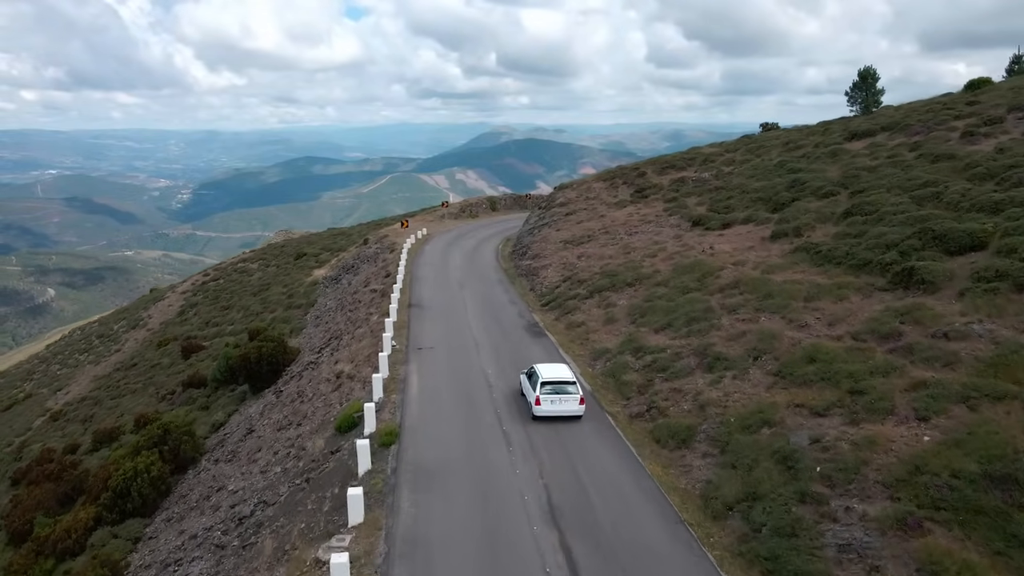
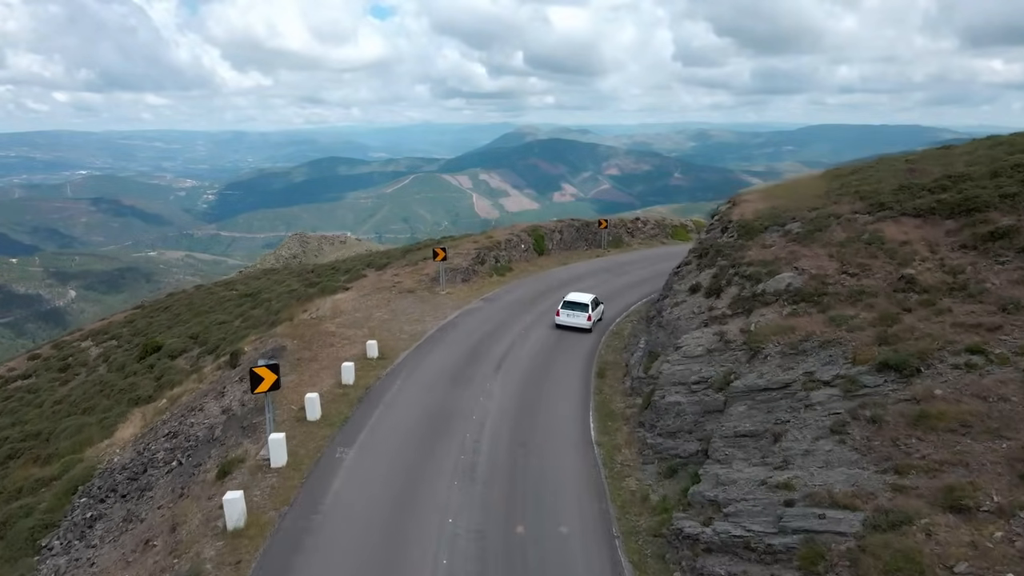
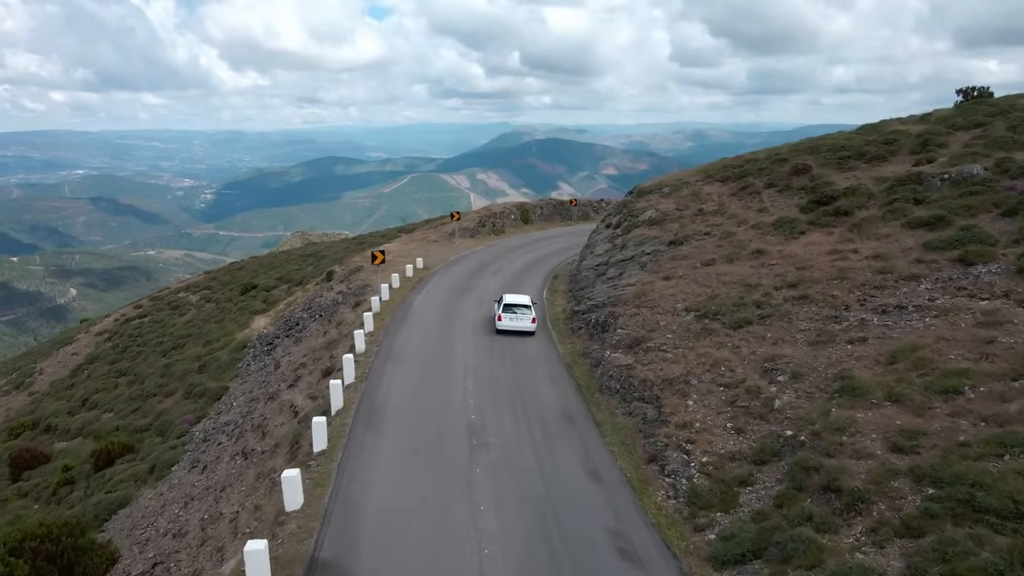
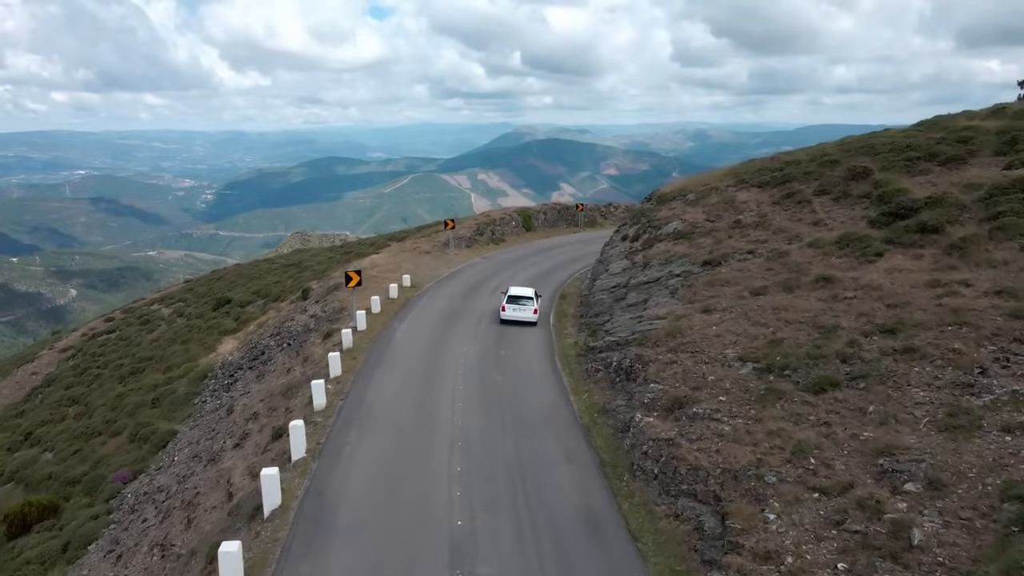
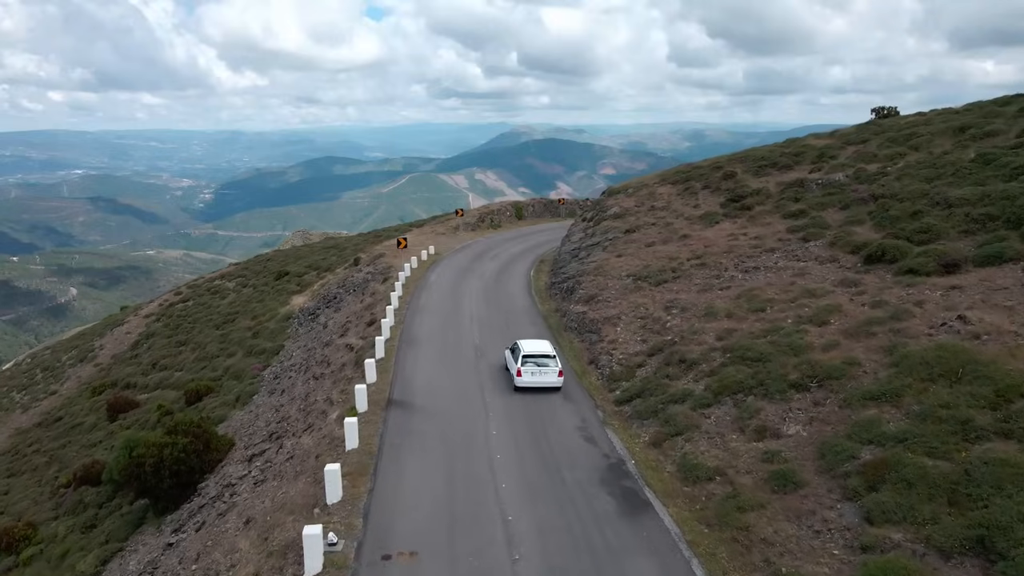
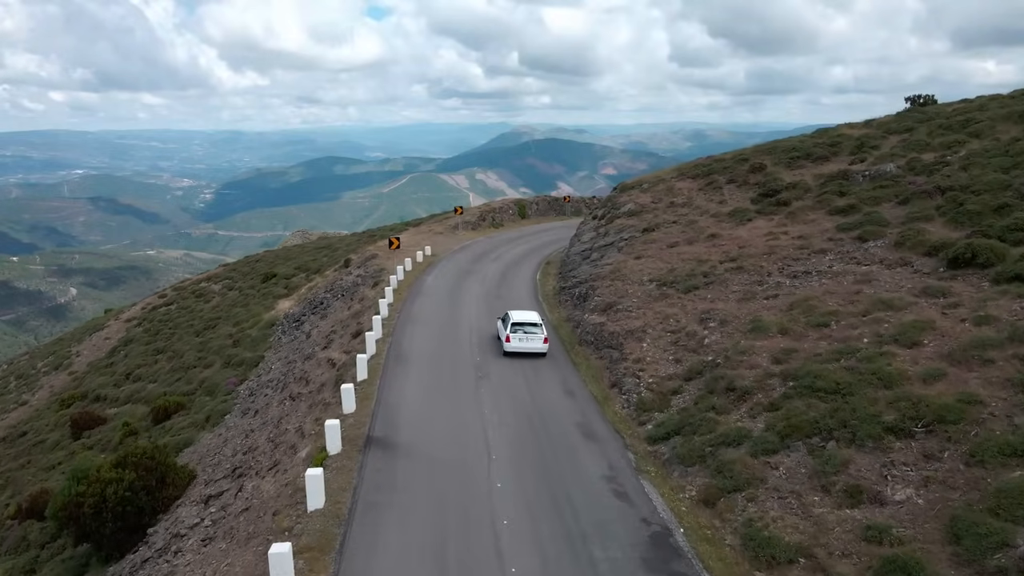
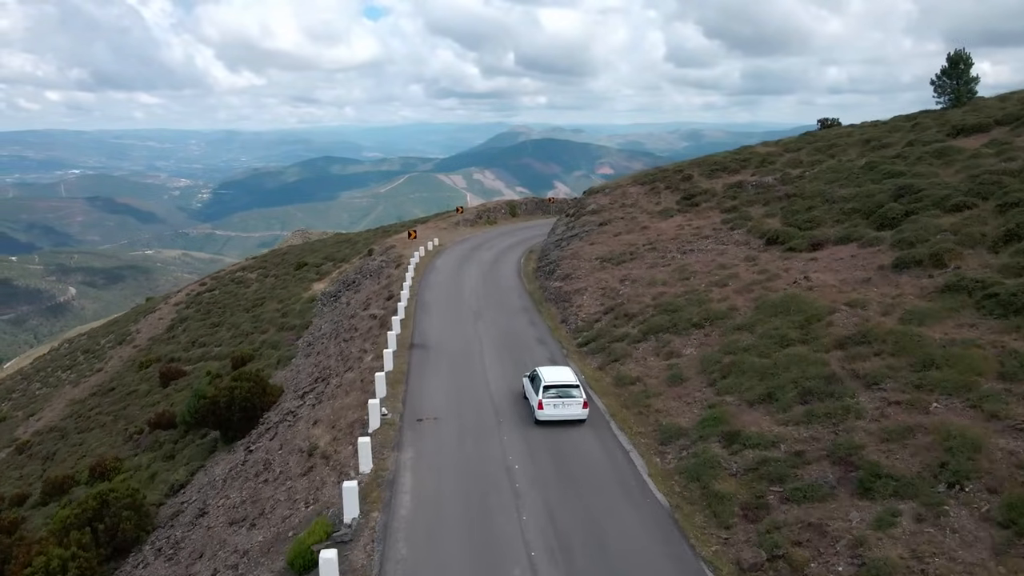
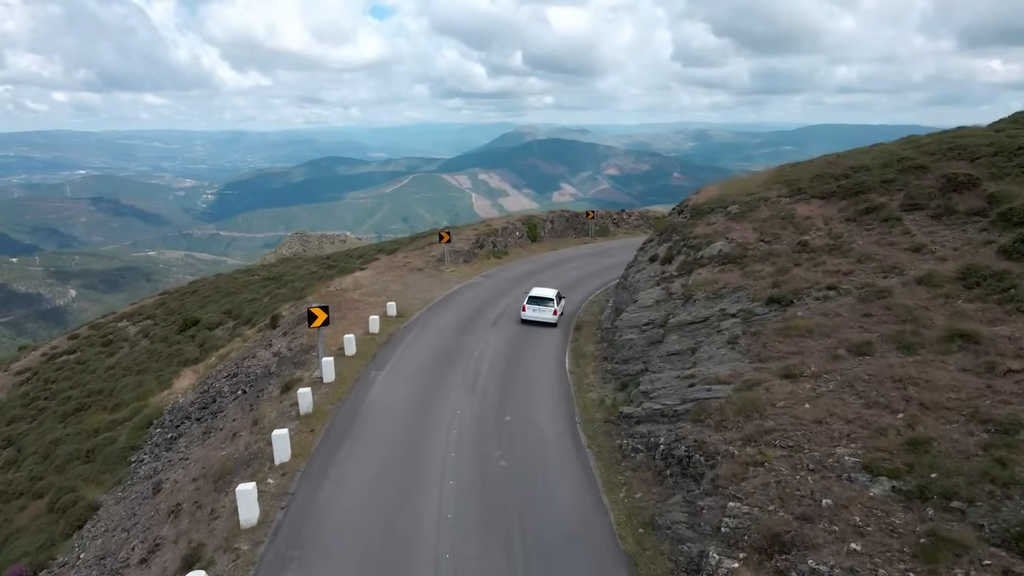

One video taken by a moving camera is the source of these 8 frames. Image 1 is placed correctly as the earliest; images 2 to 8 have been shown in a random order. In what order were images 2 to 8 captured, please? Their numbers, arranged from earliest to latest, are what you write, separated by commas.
7, 5, 6, 3, 4, 8, 2
